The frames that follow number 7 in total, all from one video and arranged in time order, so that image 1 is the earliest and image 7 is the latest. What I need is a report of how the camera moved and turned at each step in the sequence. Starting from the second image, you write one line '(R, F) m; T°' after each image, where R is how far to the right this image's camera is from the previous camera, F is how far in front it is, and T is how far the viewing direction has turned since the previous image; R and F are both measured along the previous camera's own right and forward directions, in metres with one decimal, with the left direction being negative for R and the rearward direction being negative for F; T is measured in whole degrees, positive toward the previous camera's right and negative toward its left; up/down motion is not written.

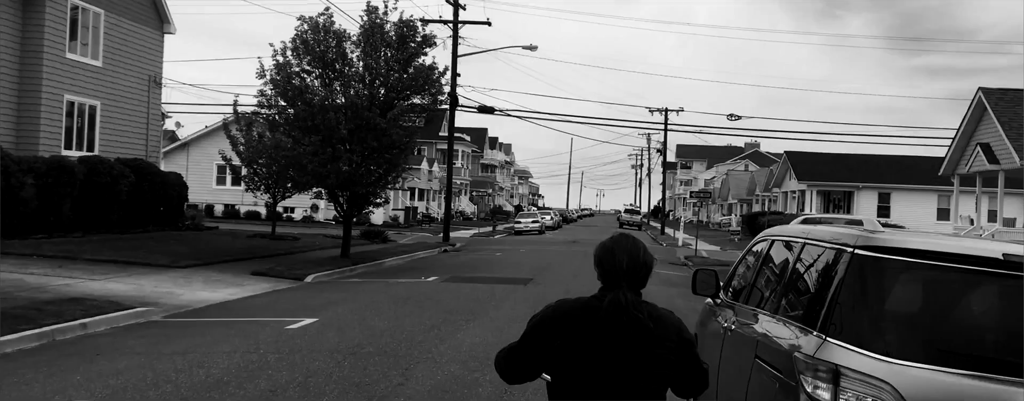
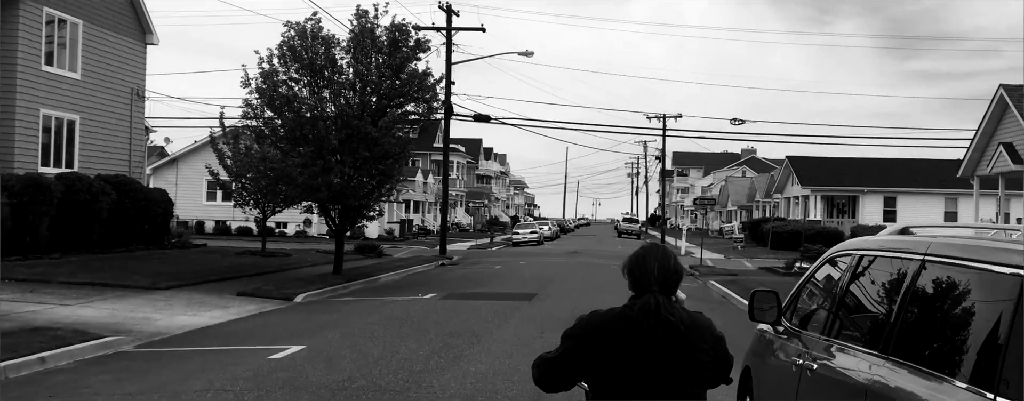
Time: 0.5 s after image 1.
(-0.1, +1.0) m; 0°
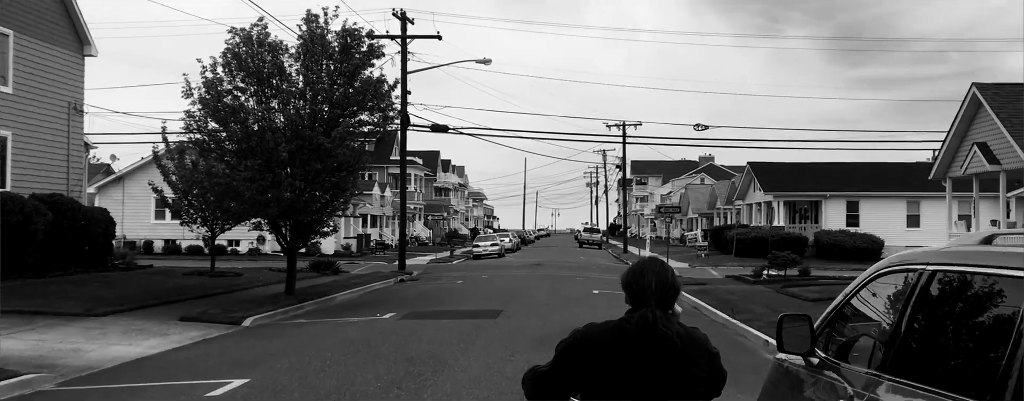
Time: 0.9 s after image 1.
(-0.1, +0.9) m; +3°
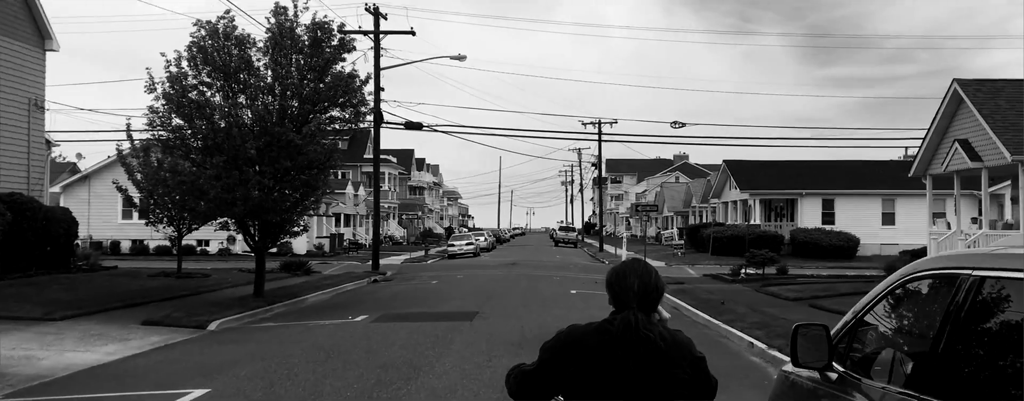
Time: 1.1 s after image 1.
(0.0, +0.5) m; +2°
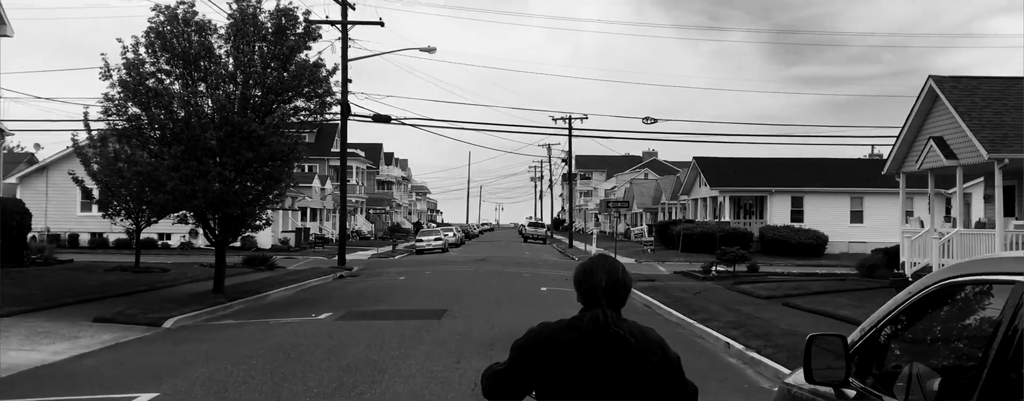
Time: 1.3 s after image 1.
(0.0, +0.5) m; +2°
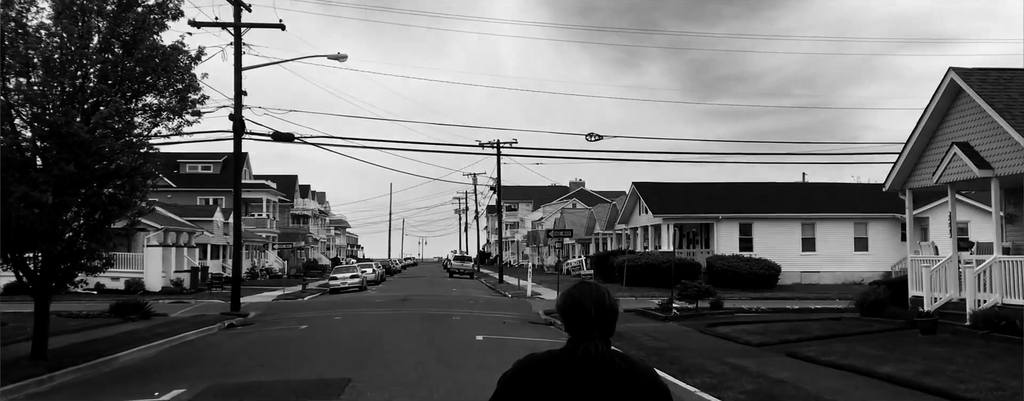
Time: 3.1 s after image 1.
(-0.1, +4.0) m; +5°
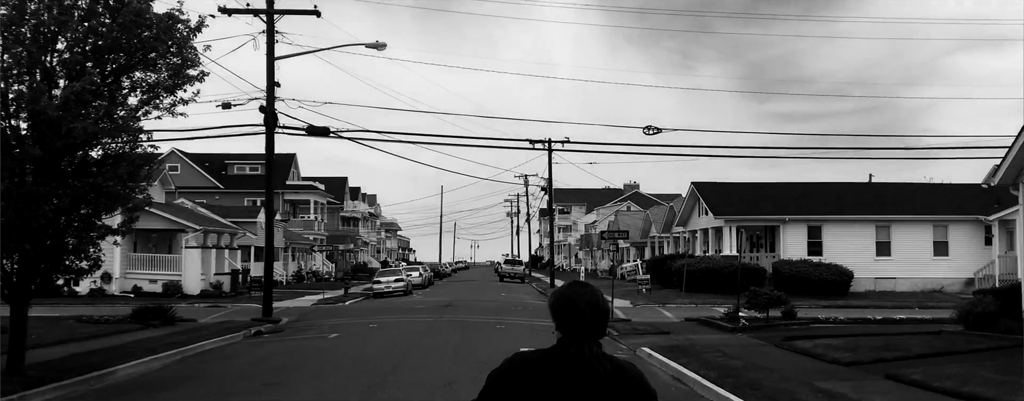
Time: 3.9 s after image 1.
(+0.1, +1.9) m; -3°
